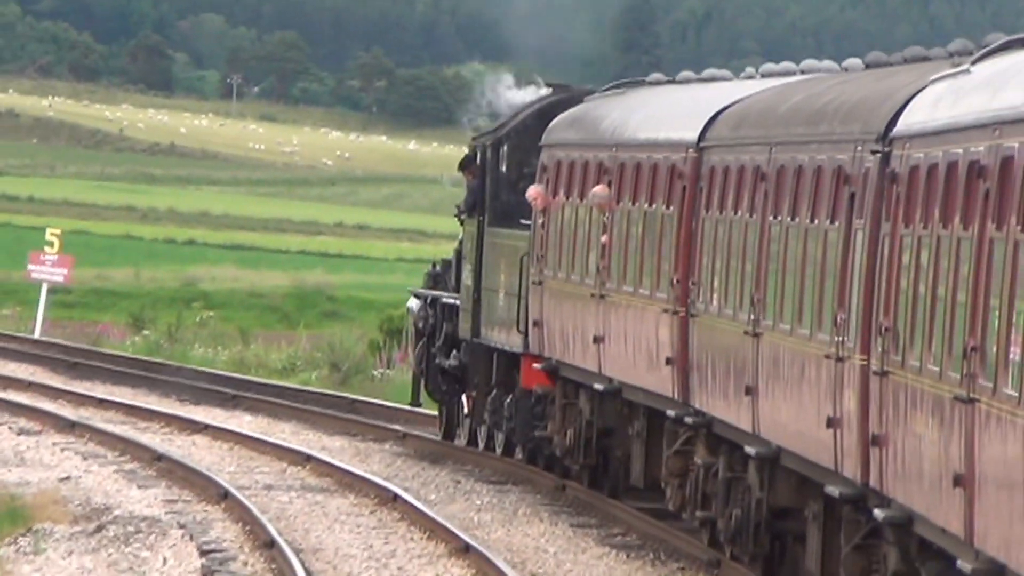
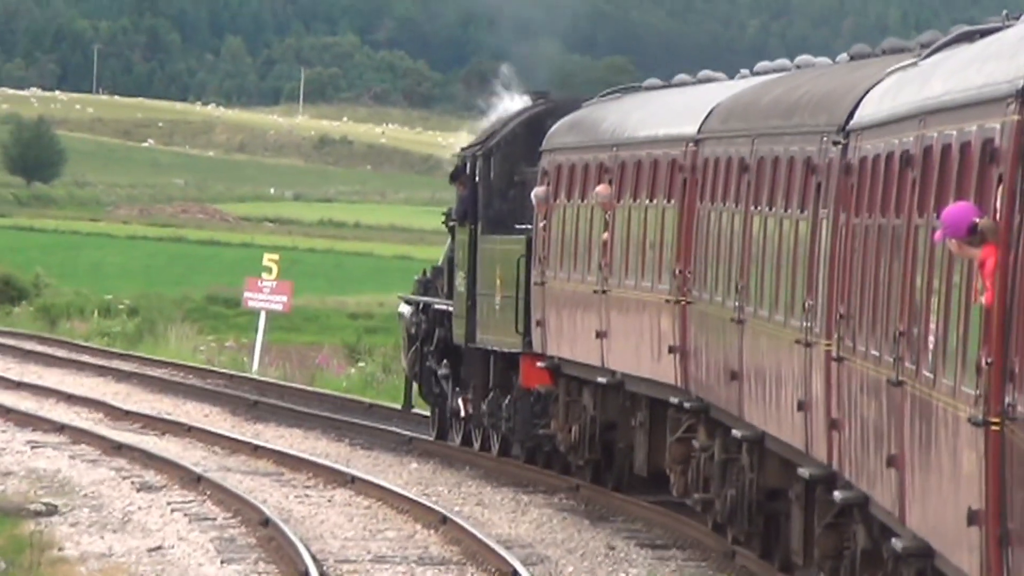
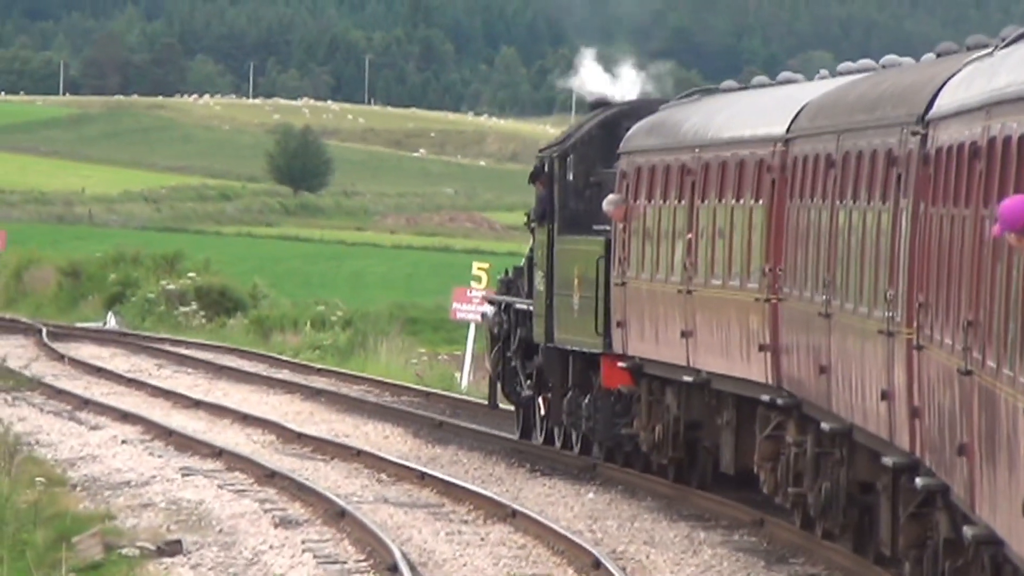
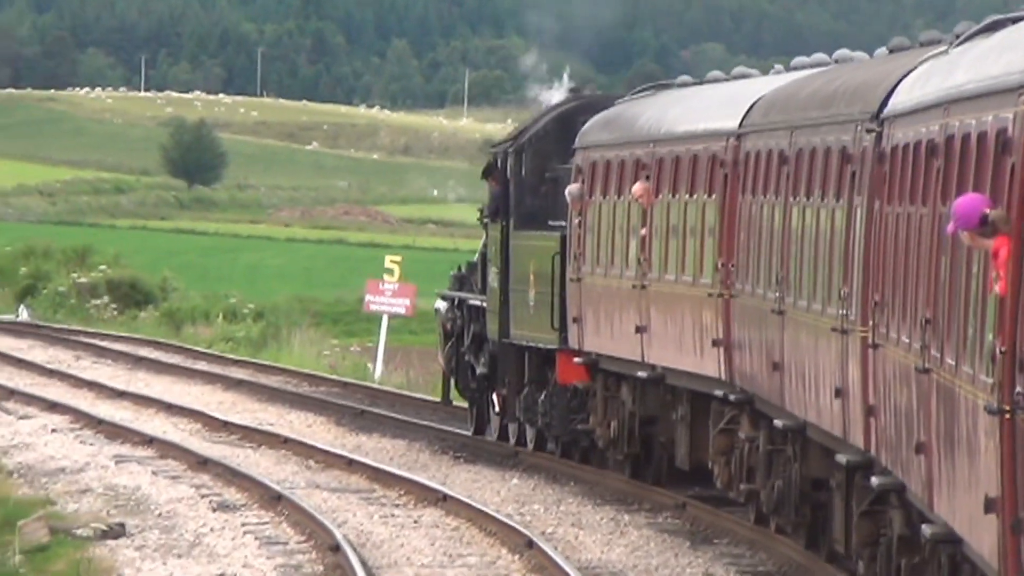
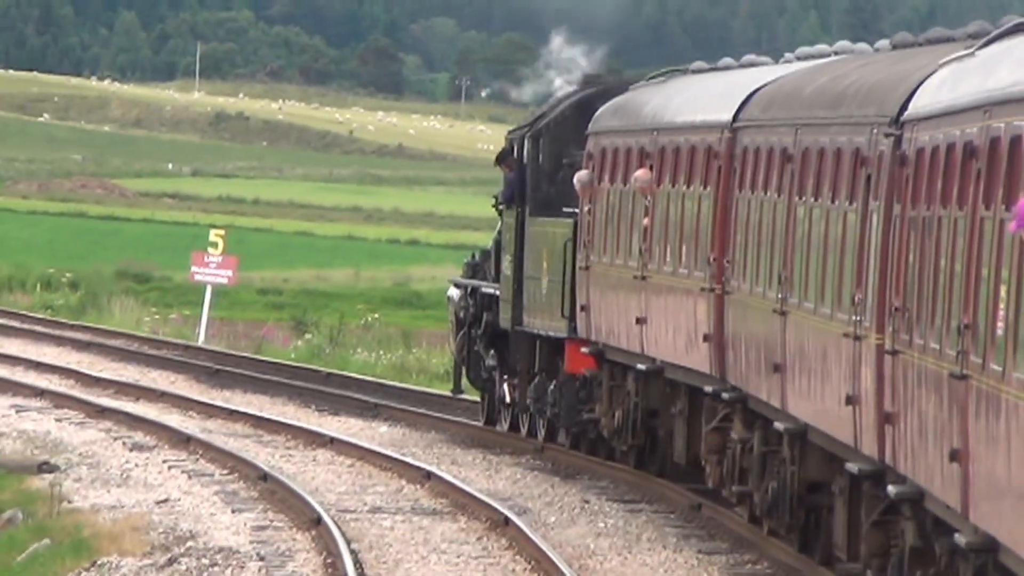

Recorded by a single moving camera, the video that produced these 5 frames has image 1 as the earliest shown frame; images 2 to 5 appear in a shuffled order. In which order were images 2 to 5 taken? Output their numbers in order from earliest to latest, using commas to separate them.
5, 2, 4, 3
